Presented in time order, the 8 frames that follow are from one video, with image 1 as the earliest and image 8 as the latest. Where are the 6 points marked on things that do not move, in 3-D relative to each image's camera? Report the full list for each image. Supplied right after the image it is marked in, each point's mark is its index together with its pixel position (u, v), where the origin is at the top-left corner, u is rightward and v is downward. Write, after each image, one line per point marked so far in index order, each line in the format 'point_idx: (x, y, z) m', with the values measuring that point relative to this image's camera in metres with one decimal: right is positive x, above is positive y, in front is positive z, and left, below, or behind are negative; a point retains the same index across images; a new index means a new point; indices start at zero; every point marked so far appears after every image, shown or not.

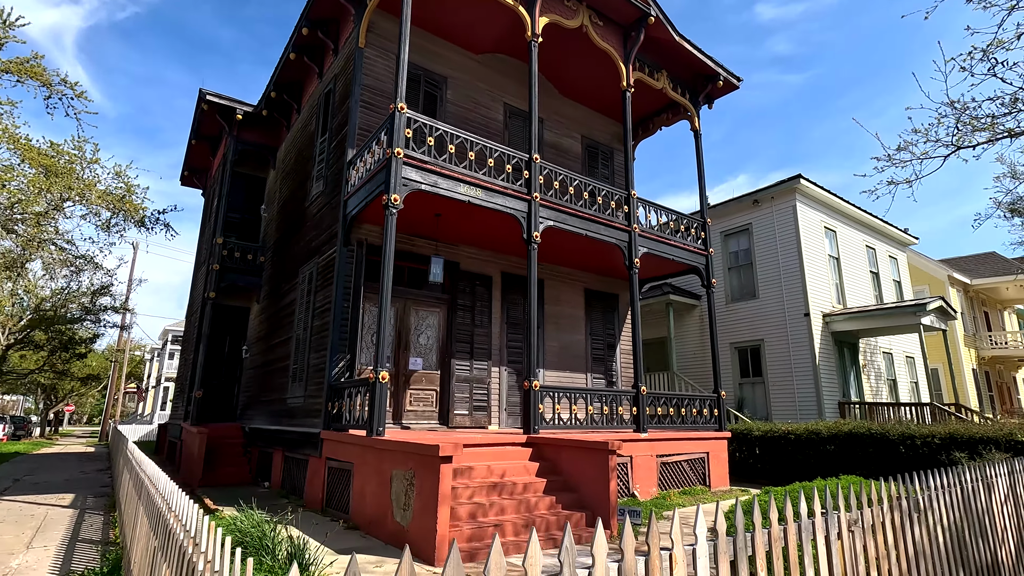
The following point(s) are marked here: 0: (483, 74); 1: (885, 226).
0: (-0.6, +4.5, +11.1) m
1: (+12.4, +2.1, +17.6) m
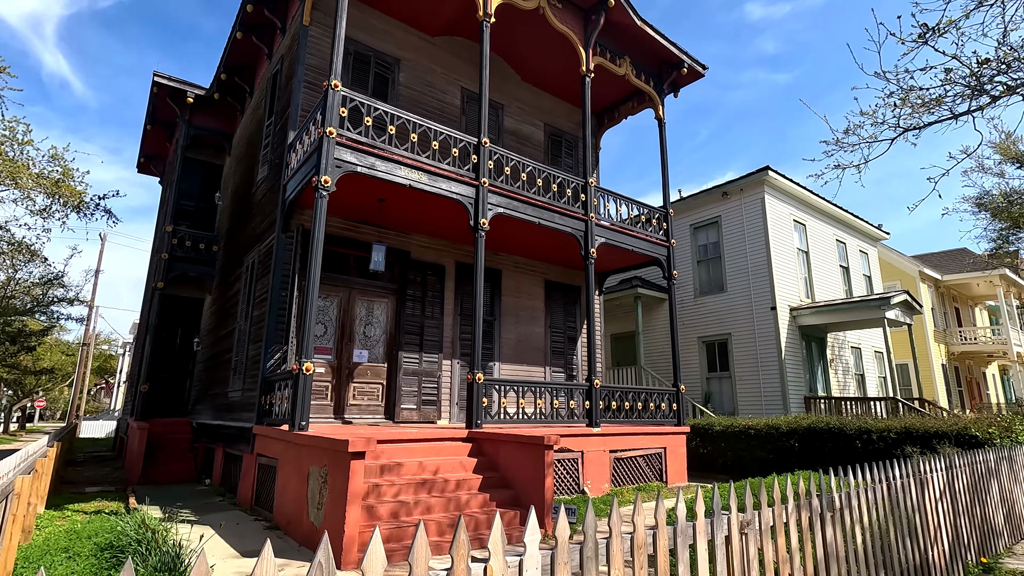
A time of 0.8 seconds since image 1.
0: (-1.5, +4.7, +10.7) m
1: (+11.3, +2.2, +17.5) m
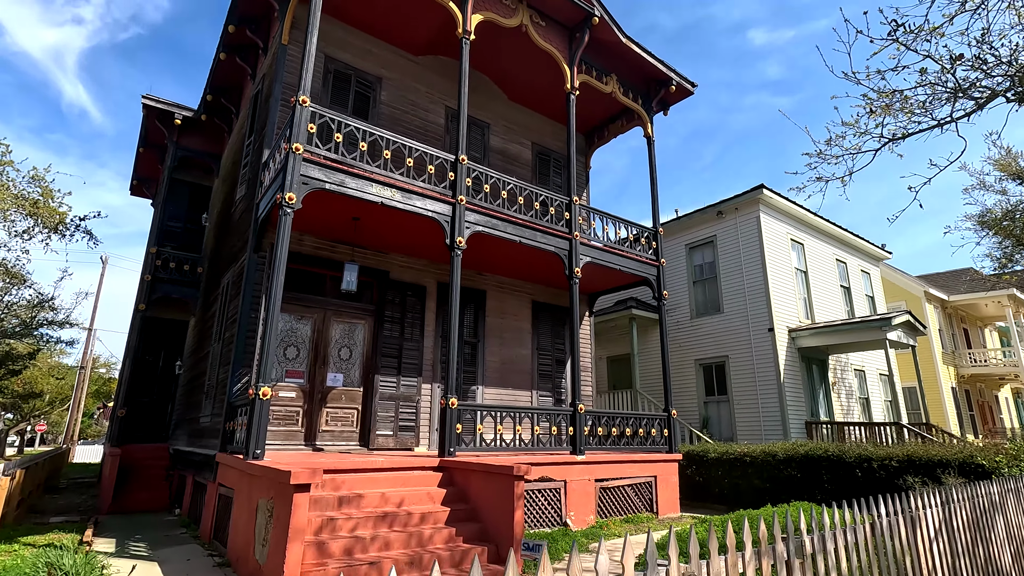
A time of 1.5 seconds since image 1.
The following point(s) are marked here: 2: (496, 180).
0: (-1.8, +4.2, +10.7) m
1: (+11.1, +1.6, +17.1) m
2: (-0.3, +1.8, +8.8) m
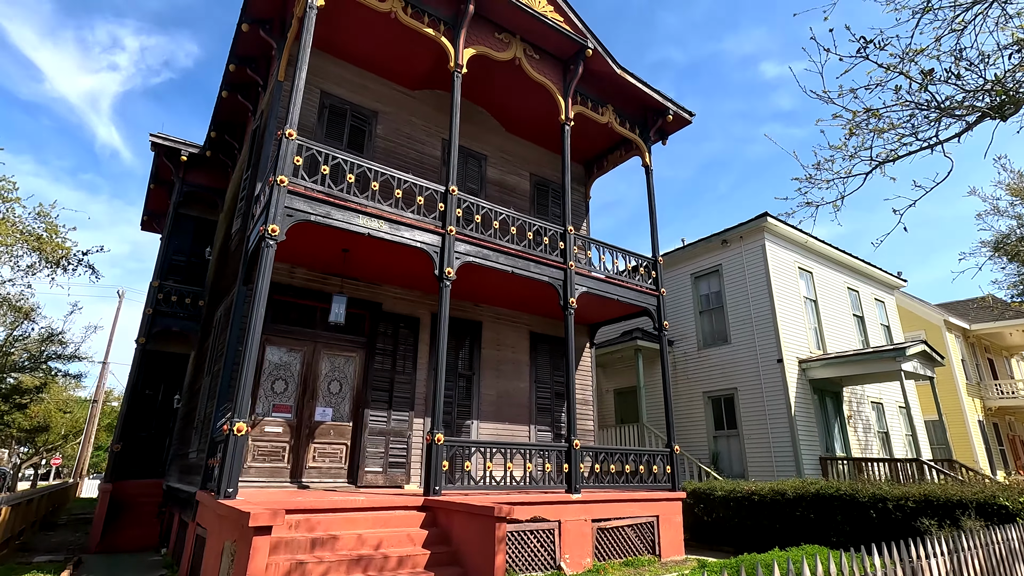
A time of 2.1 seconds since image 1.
0: (-1.9, +3.6, +10.8) m
1: (+11.2, +0.7, +16.7) m
2: (-0.4, +1.3, +8.8) m
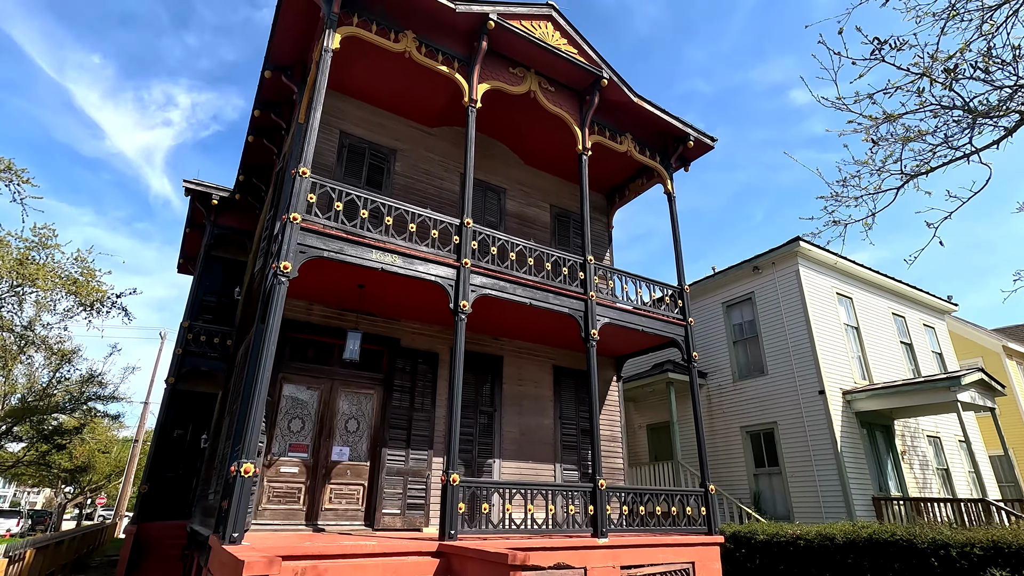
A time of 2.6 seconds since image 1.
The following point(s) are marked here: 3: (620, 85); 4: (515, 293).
0: (-1.6, +2.9, +10.9) m
1: (+12.0, -0.1, +15.8) m
2: (-0.1, +0.7, +8.6) m
3: (+2.1, +4.0, +10.5) m
4: (+0.1, -0.1, +8.5) m
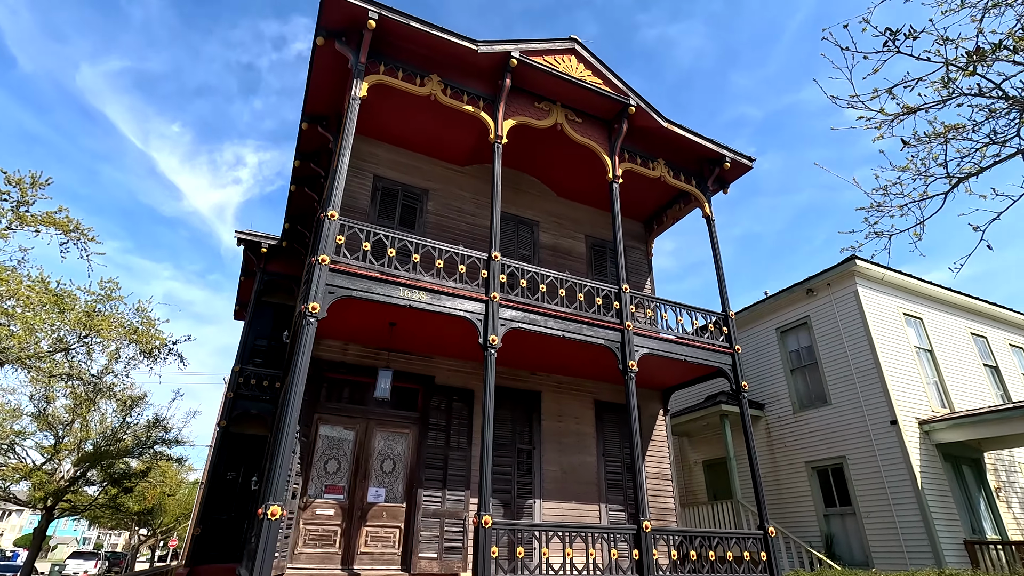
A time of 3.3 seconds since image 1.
0: (-0.9, +2.2, +11.0) m
1: (+13.1, -0.5, +14.5) m
2: (+0.3, +0.2, +8.5) m
3: (+2.7, +3.5, +10.4) m
4: (+0.6, -0.6, +8.4) m
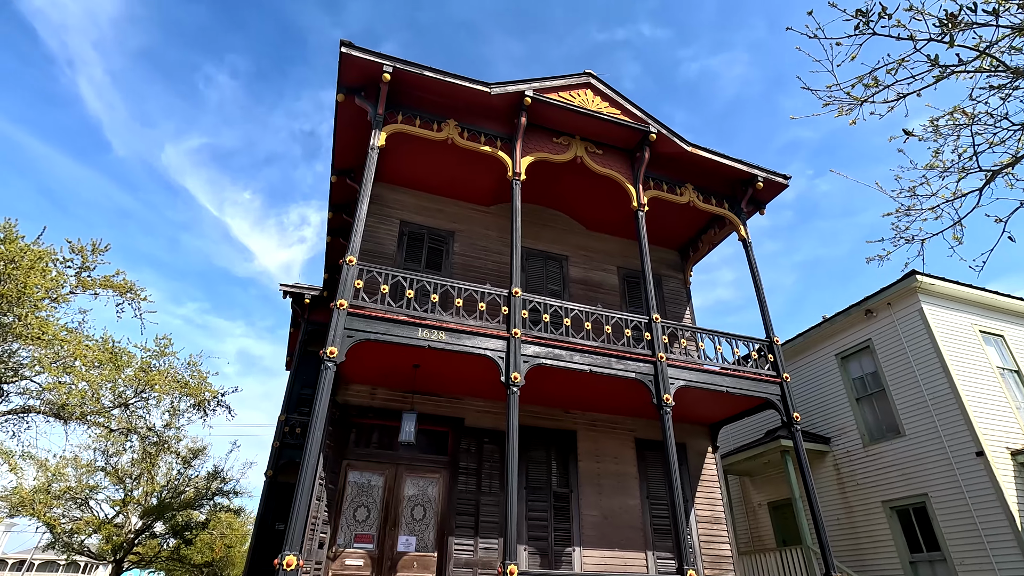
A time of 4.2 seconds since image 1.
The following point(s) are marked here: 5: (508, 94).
0: (-0.4, +1.4, +11.1) m
1: (+14.0, -0.8, +12.9) m
2: (+0.7, -0.3, +8.3) m
3: (+3.0, +2.9, +10.2) m
4: (+0.9, -1.1, +8.1) m
5: (-0.1, +3.4, +9.3) m
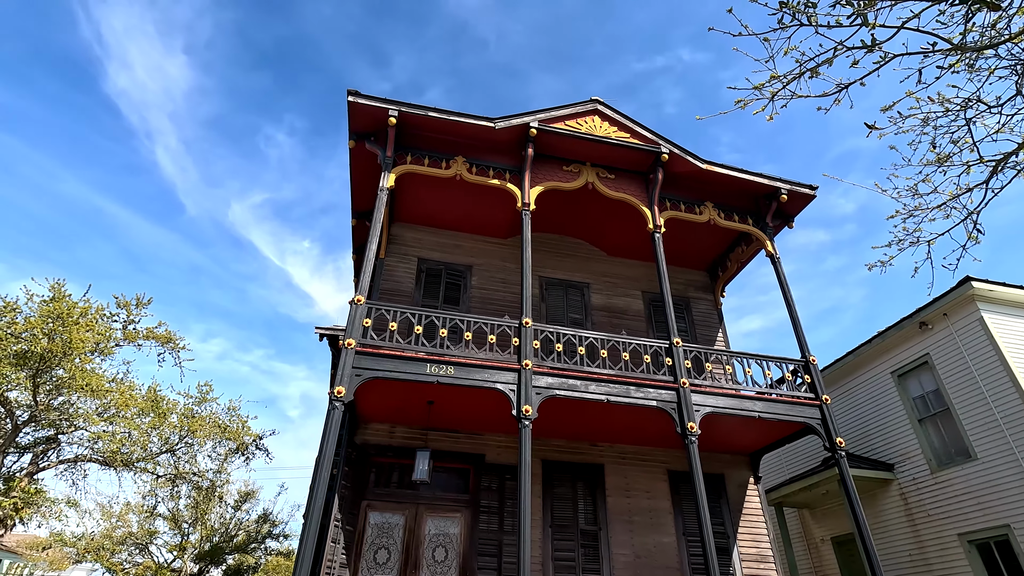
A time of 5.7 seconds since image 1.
0: (0.0, +0.7, +11.1) m
1: (+14.6, -0.7, +11.4) m
2: (+0.9, -0.7, +8.1) m
3: (+3.2, +2.5, +10.0) m
4: (+1.1, -1.5, +7.8) m
5: (0.0, +2.8, +9.4) m
